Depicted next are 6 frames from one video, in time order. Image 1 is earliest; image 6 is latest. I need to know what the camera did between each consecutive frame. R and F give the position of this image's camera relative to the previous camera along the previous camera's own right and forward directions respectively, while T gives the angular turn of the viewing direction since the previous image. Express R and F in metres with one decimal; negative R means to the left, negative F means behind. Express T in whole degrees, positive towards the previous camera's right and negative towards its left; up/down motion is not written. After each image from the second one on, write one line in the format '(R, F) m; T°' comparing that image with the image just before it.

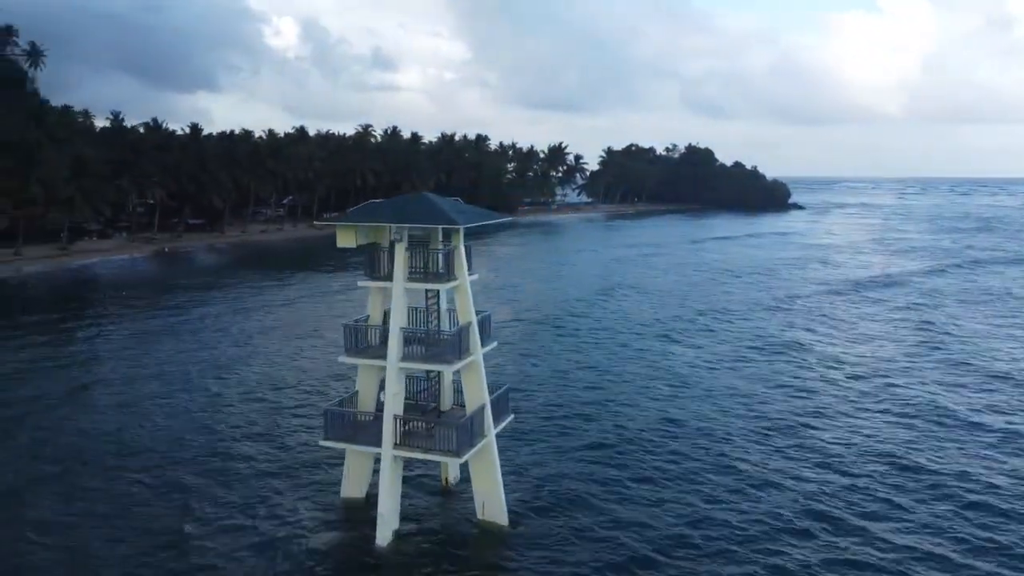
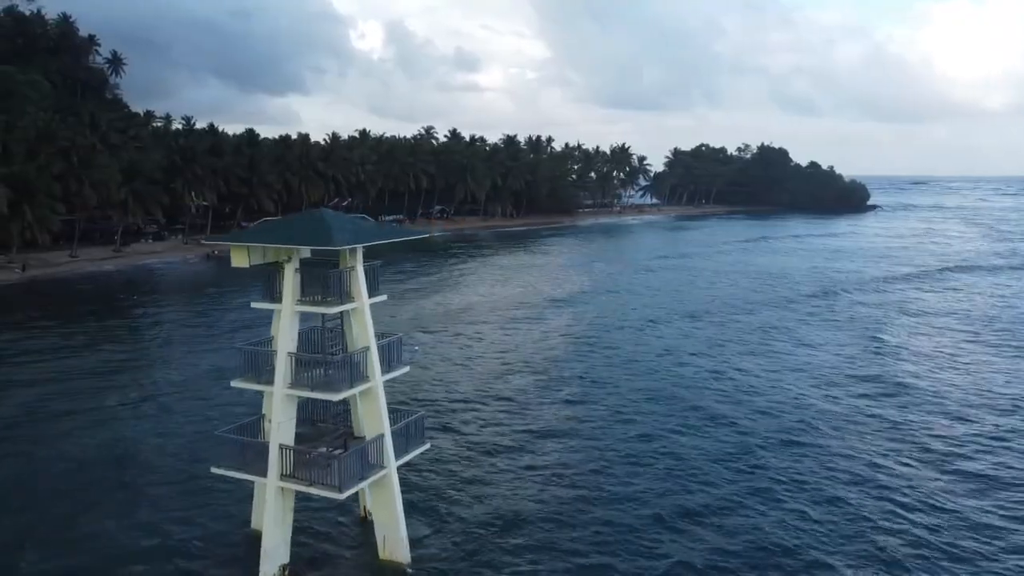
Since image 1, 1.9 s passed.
(+3.2, +1.1) m; -6°
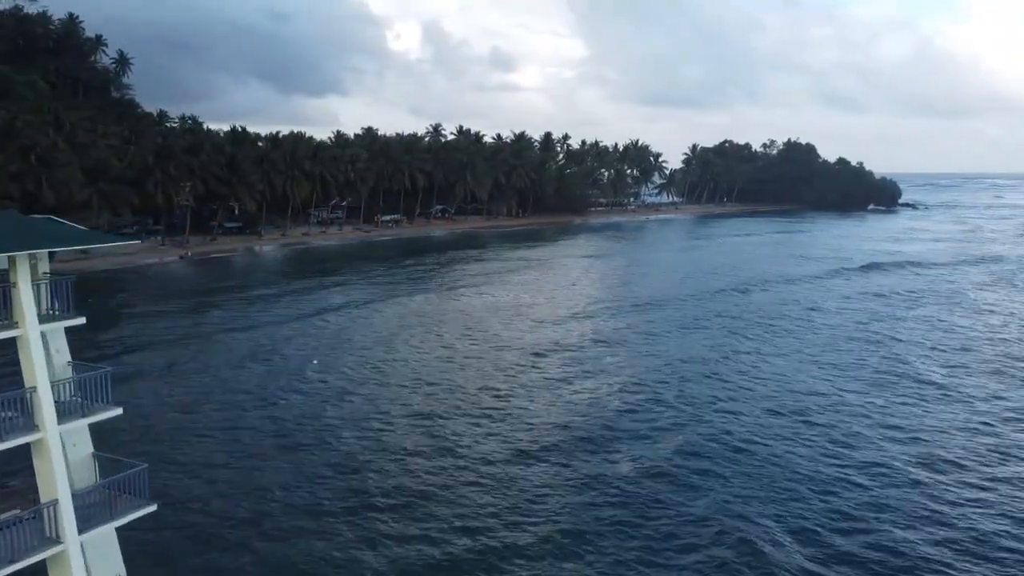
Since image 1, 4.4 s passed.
(+4.5, +3.6) m; -3°
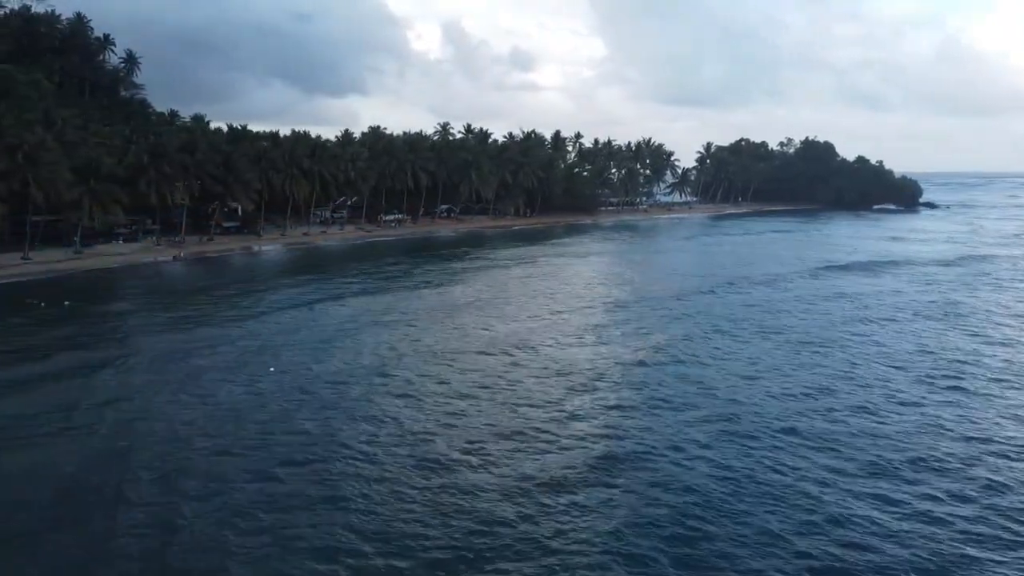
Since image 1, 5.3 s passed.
(+1.8, +1.8) m; -1°
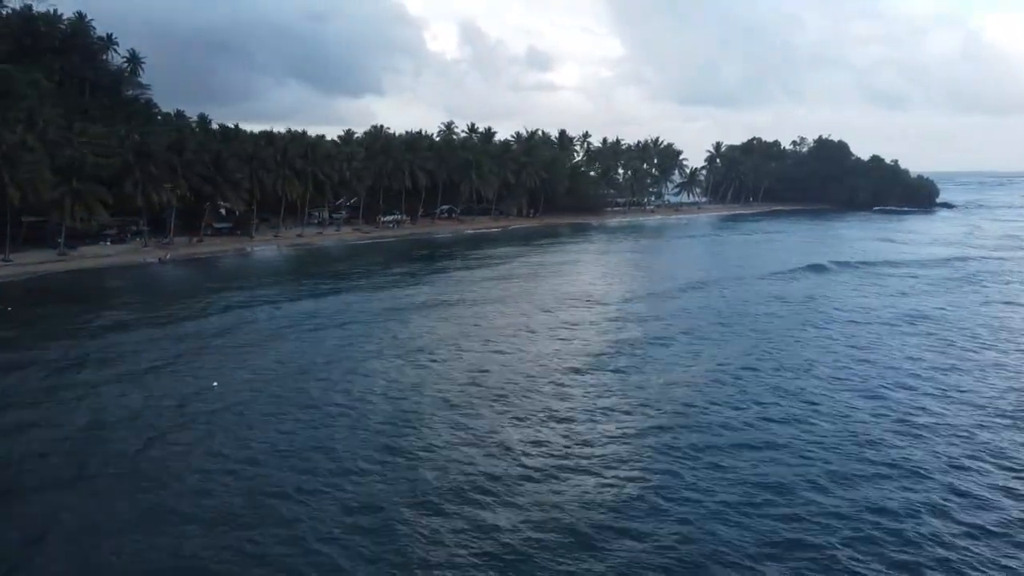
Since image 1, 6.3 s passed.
(+1.9, +1.9) m; -1°
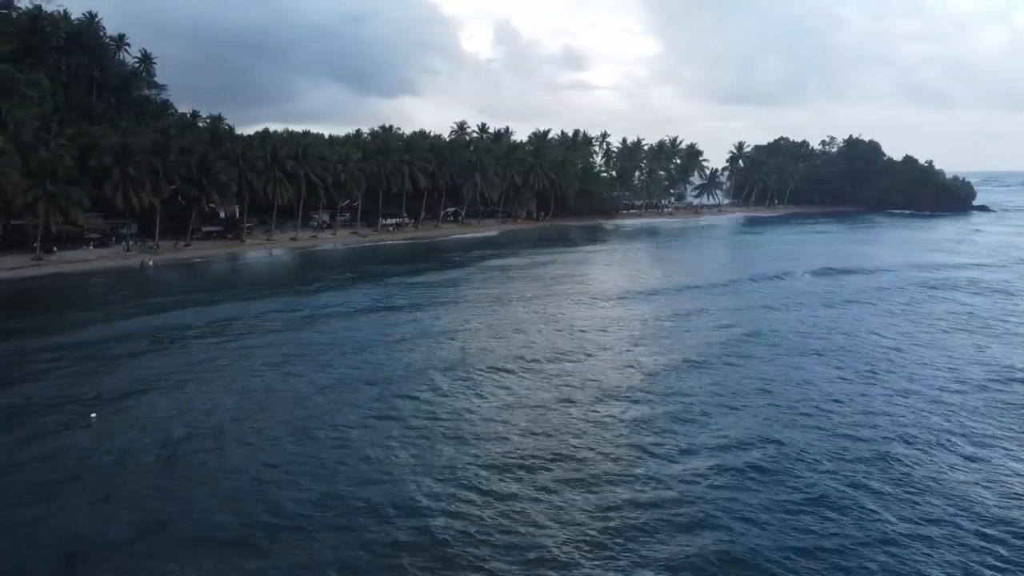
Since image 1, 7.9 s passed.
(+3.4, +3.3) m; -2°
